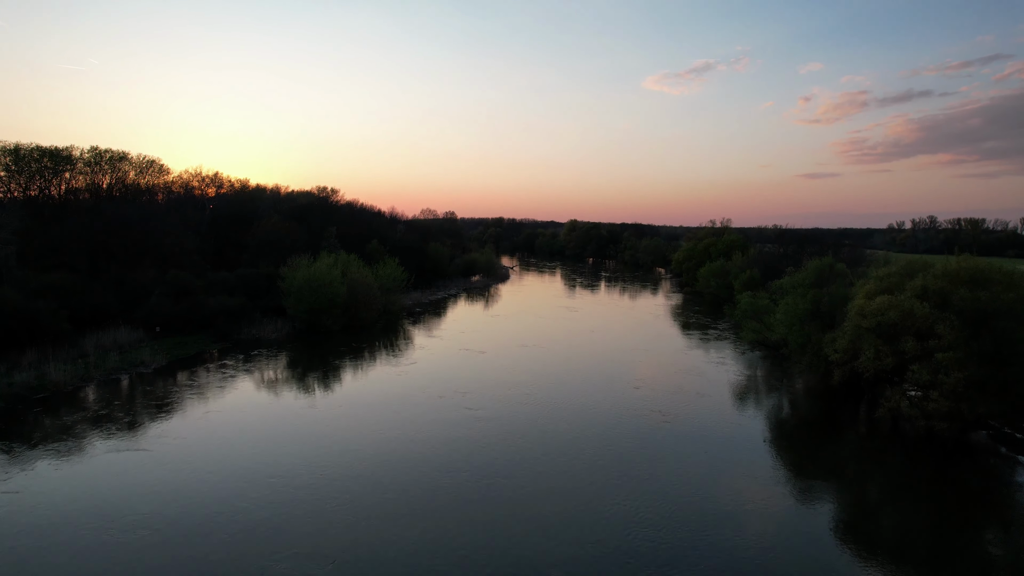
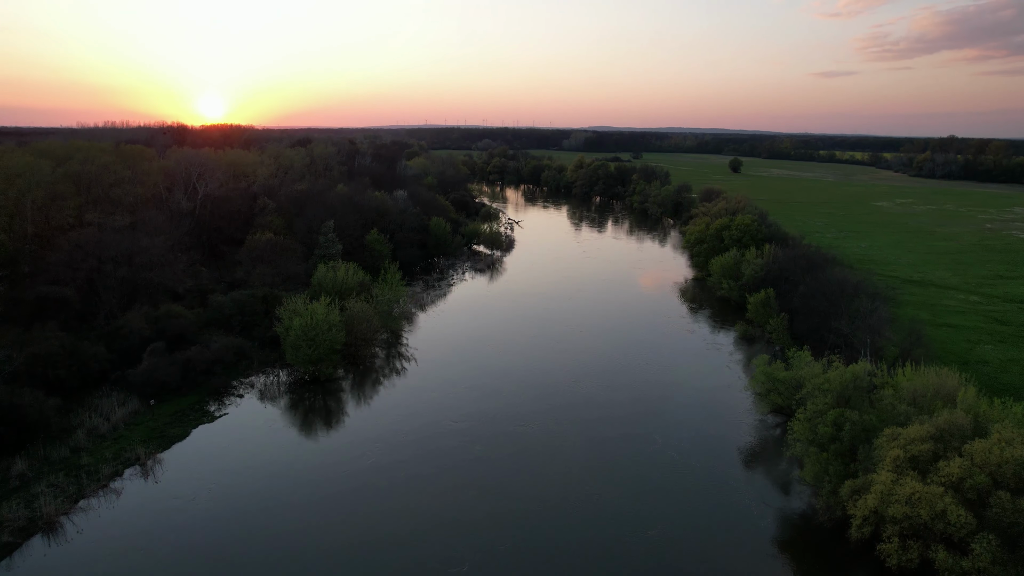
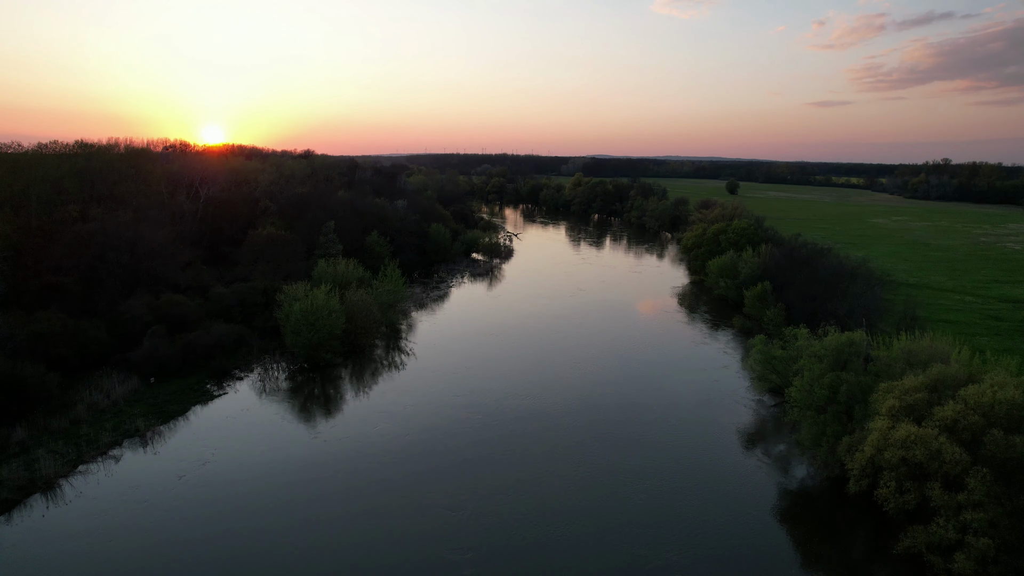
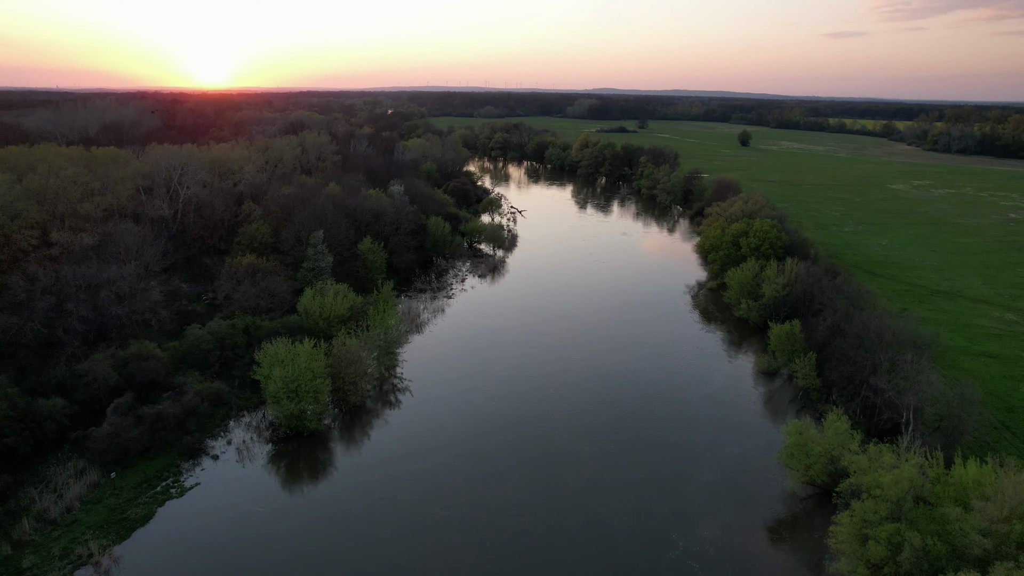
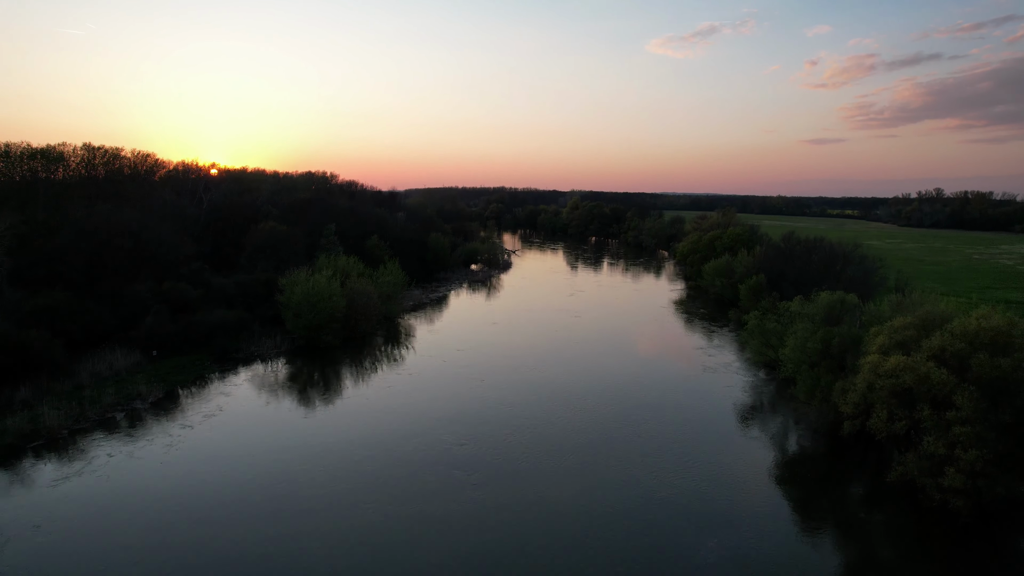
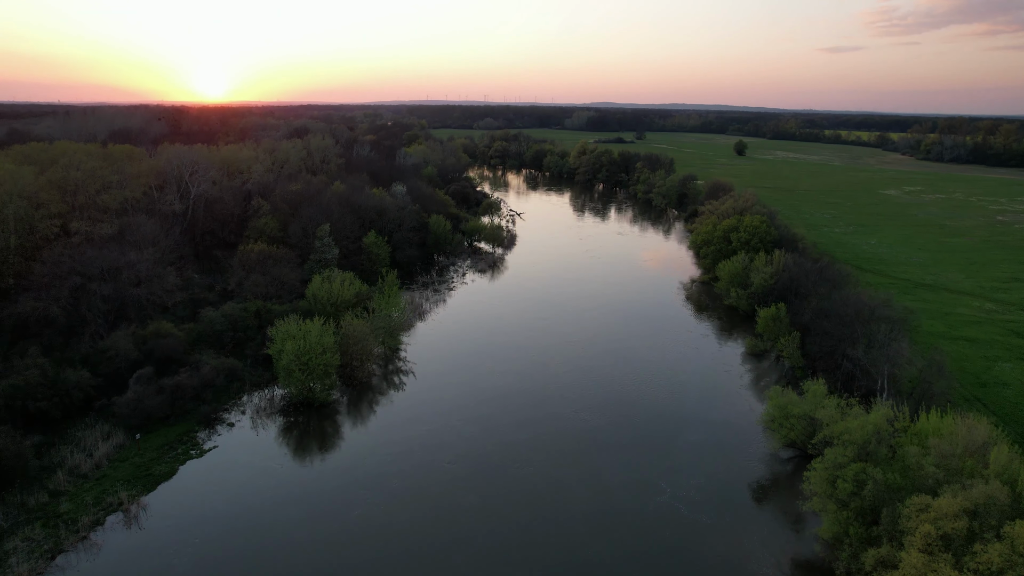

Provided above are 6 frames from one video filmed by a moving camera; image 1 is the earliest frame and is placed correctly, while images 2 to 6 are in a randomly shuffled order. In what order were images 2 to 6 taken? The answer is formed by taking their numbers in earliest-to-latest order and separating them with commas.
5, 3, 2, 6, 4
